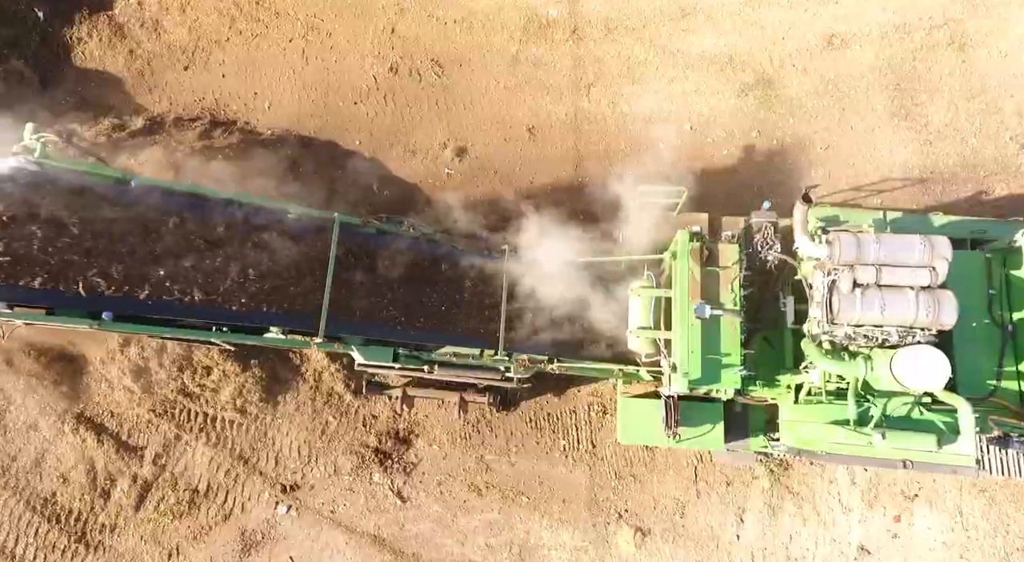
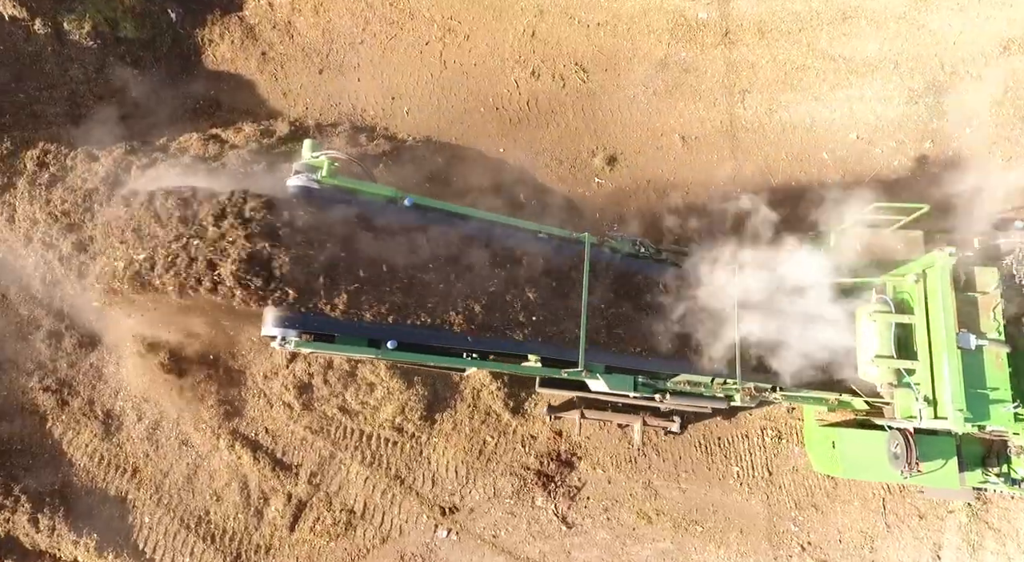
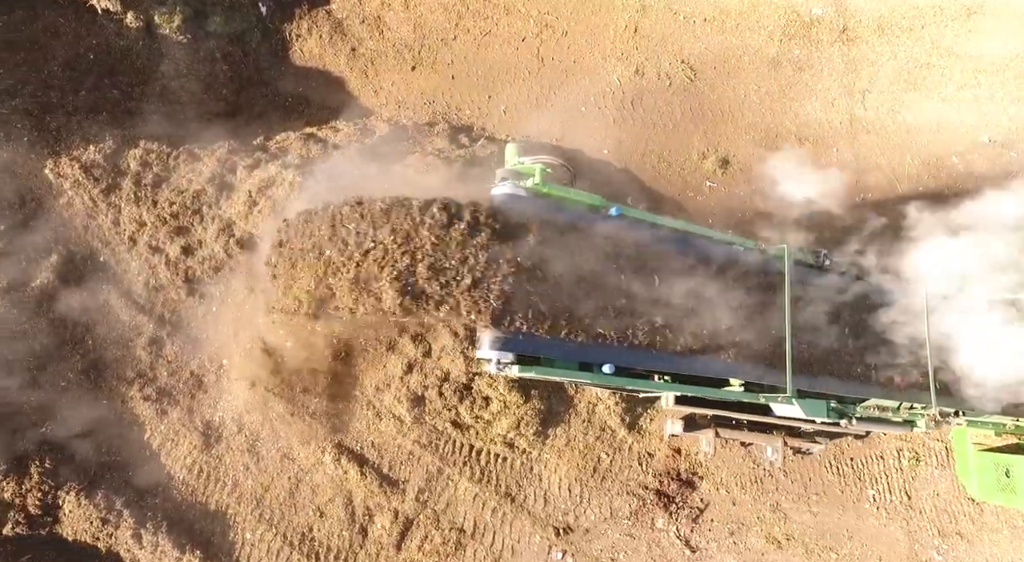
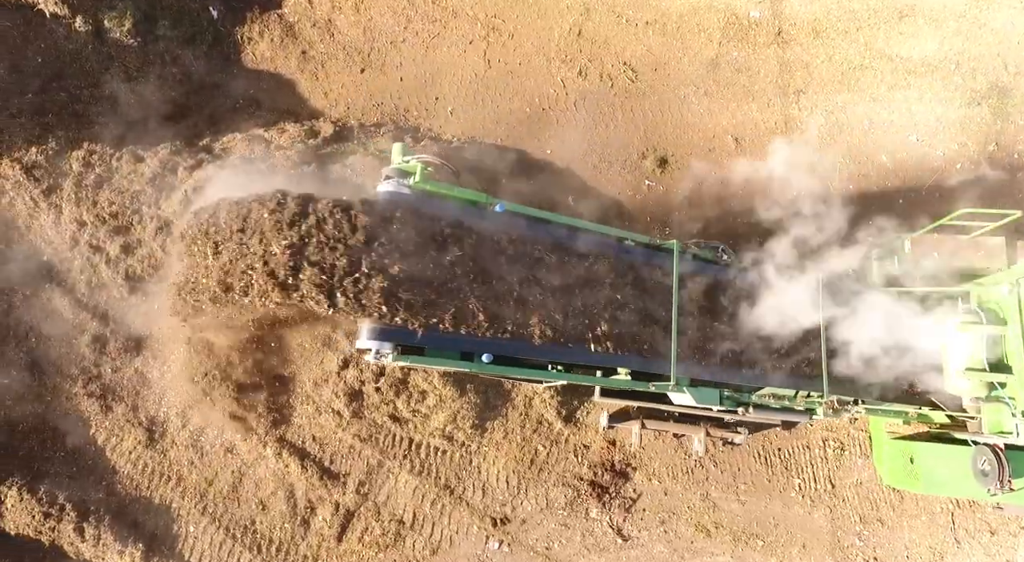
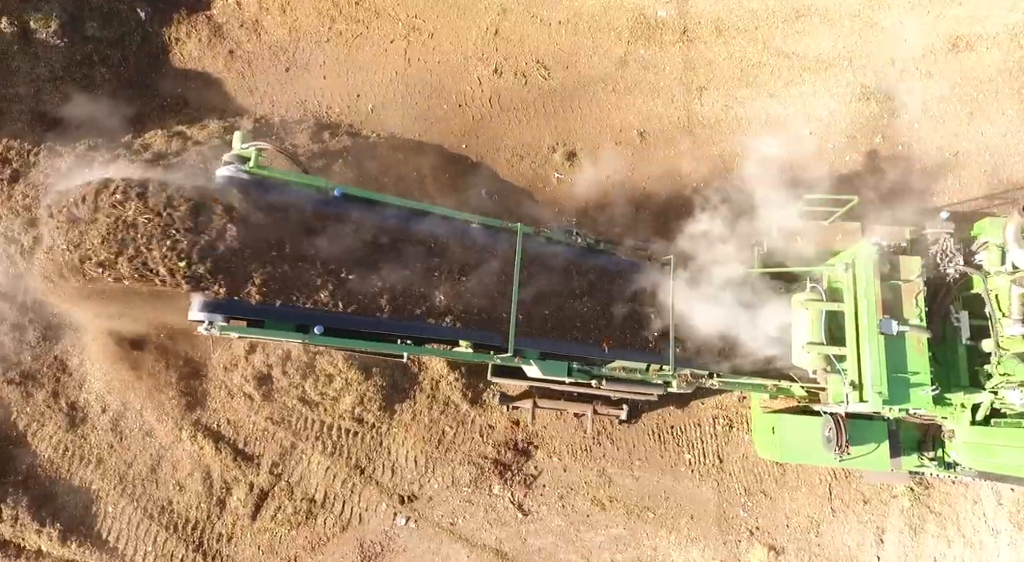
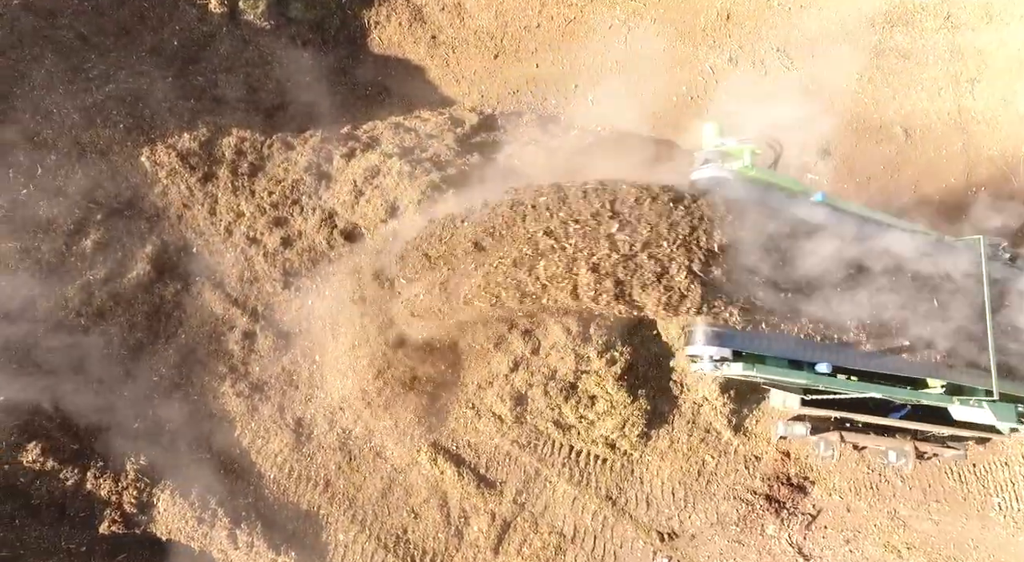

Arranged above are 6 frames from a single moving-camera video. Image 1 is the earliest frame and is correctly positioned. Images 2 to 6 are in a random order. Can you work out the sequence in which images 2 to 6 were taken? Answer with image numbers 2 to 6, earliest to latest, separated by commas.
5, 2, 4, 3, 6
